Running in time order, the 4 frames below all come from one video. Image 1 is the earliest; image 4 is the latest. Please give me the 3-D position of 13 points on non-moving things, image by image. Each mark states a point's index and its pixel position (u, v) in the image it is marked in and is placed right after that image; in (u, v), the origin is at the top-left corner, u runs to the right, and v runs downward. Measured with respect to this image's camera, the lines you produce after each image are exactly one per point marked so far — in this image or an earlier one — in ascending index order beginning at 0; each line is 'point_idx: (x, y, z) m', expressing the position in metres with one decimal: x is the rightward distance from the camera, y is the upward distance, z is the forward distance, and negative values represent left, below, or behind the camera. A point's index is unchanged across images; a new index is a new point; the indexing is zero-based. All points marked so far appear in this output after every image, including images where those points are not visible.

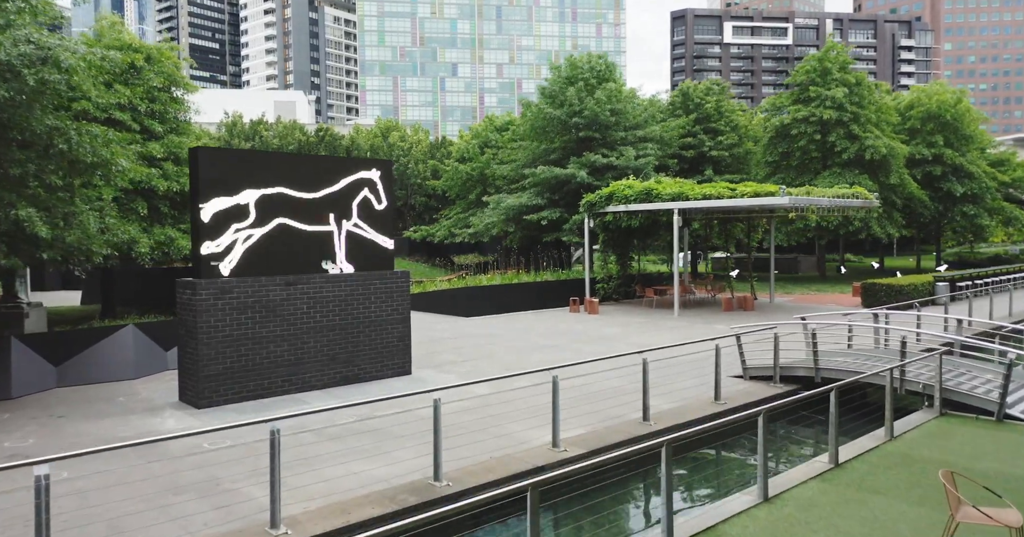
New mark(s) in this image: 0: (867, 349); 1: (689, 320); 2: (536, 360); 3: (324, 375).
0: (+5.4, -1.2, +11.6) m
1: (+4.4, -1.2, +18.6) m
2: (+0.4, -1.5, +12.8) m
3: (-2.6, -1.5, +10.6) m
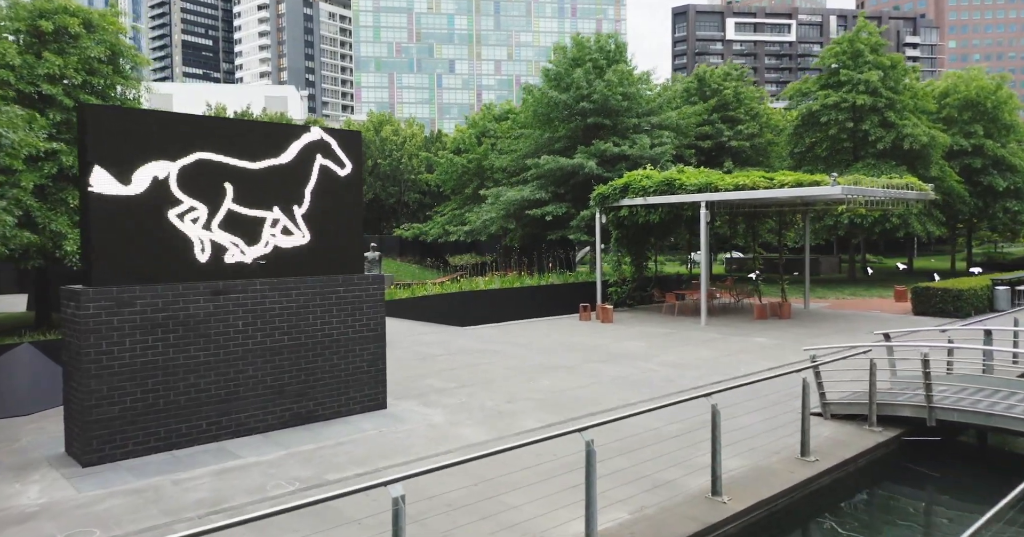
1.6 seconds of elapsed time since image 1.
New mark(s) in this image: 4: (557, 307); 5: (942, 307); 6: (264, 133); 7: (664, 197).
0: (+5.5, -1.3, +9.0) m
1: (+4.4, -1.3, +15.9) m
2: (+0.5, -1.6, +10.2) m
3: (-2.6, -1.5, +7.9) m
4: (+1.1, -1.0, +19.0) m
5: (+10.2, -0.9, +17.9) m
6: (-2.7, +1.4, +8.2) m
7: (+3.5, +1.6, +17.2) m
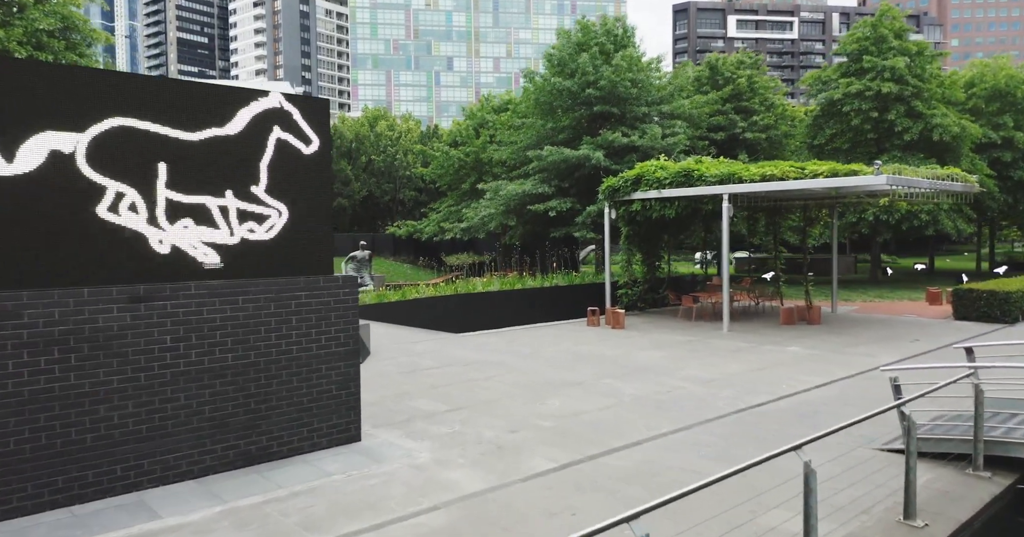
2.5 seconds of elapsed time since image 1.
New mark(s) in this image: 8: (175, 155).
0: (+5.5, -1.3, +7.3) m
1: (+4.4, -1.3, +14.3) m
2: (+0.5, -1.6, +8.5) m
3: (-2.5, -1.5, +6.2) m
4: (+1.2, -1.0, +17.3) m
5: (+10.2, -0.9, +16.2) m
6: (-2.6, +1.4, +6.5) m
7: (+3.5, +1.6, +15.5) m
8: (-2.8, +0.9, +6.3) m
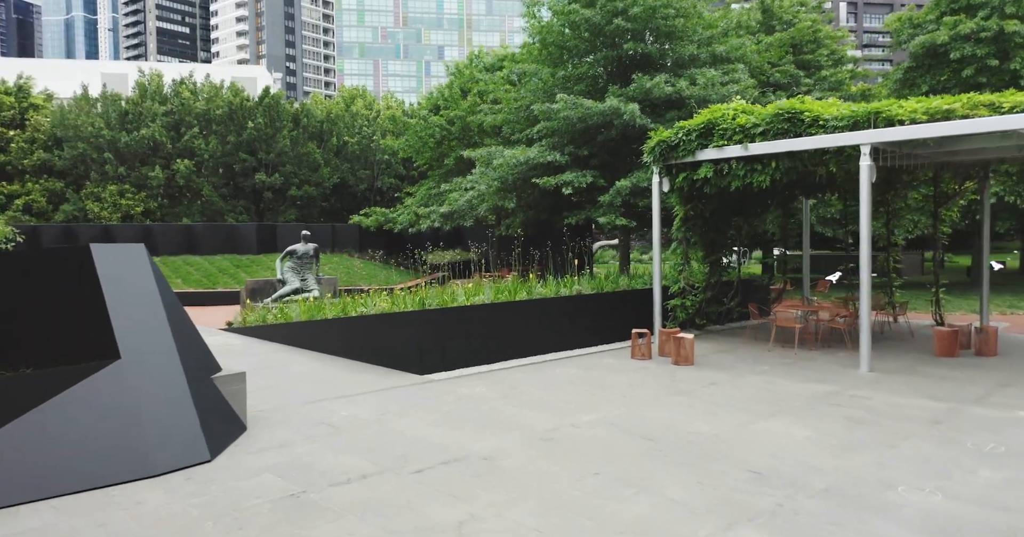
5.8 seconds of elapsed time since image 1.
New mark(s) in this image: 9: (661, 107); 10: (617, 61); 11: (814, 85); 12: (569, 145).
0: (+5.6, -1.3, +1.4) m
1: (+4.4, -1.3, +8.4) m
2: (+0.6, -1.6, +2.6) m
3: (-2.4, -1.5, +0.3) m
4: (+1.2, -1.0, +11.5) m
5: (+10.2, -0.9, +10.4) m
6: (-2.5, +1.5, +0.5) m
7: (+3.5, +1.6, +9.6) m
8: (-2.7, +0.9, +0.4) m
9: (+3.0, +3.3, +15.2) m
10: (+2.2, +4.4, +16.1) m
11: (+7.7, +4.7, +19.3) m
12: (+1.2, +2.5, +15.2) m
